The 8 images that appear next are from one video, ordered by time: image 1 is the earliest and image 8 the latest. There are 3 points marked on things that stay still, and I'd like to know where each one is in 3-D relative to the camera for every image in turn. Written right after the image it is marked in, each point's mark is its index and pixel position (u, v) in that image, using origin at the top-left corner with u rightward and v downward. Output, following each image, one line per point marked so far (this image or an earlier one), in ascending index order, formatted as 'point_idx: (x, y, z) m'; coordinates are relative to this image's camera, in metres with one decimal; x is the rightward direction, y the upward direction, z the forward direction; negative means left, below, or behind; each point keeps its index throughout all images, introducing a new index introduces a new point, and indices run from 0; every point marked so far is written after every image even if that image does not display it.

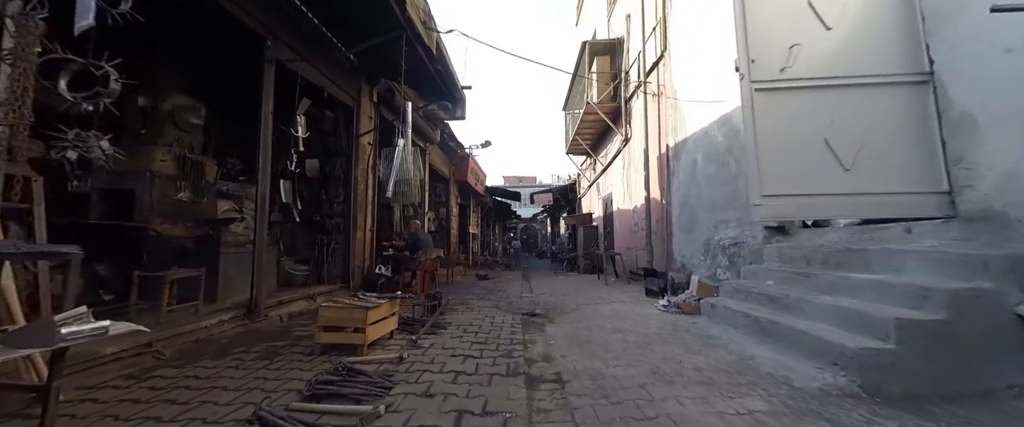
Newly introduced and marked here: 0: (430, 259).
0: (-1.5, -0.8, +6.2) m
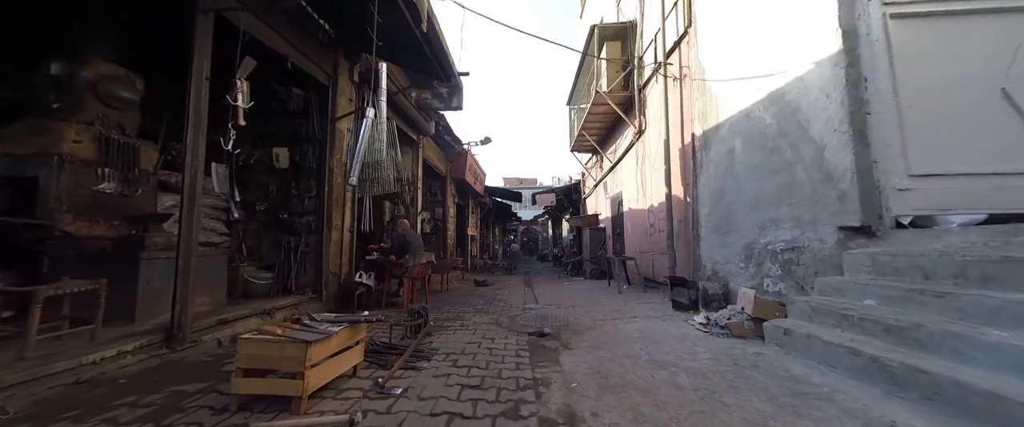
0: (-1.5, -0.8, +5.3) m
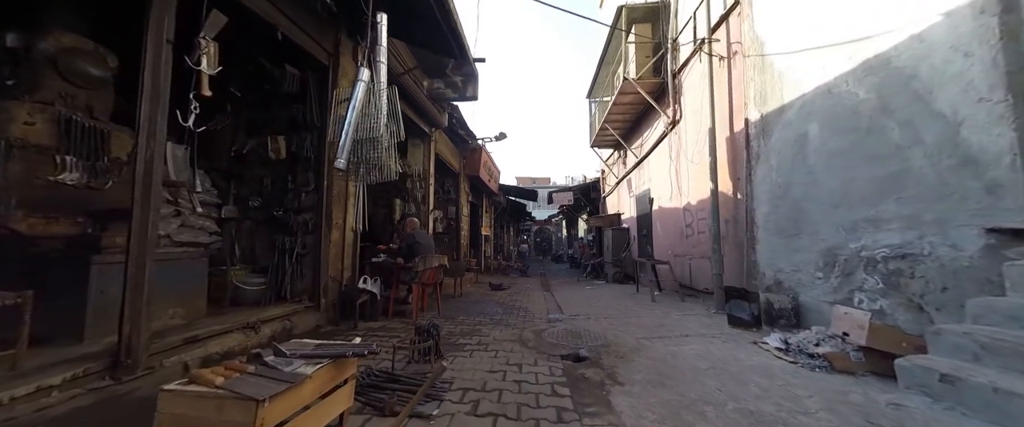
0: (-1.1, -0.8, +4.7) m
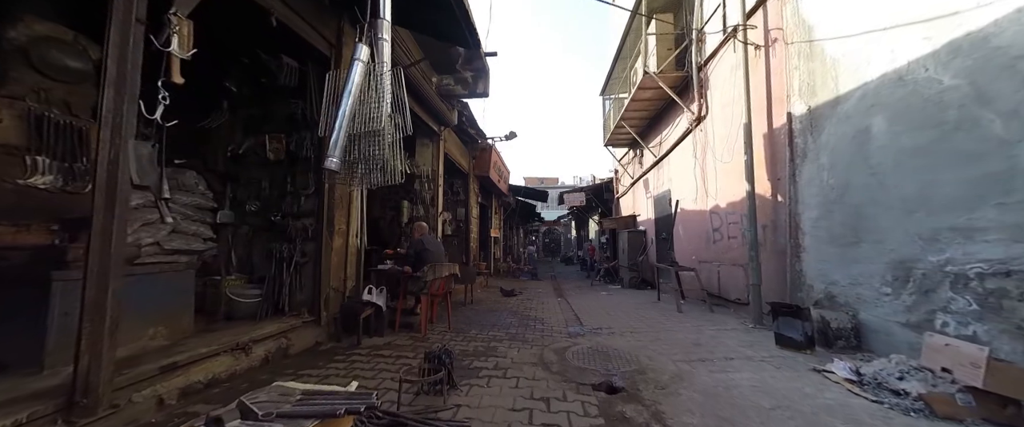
0: (-0.9, -0.8, +4.3) m
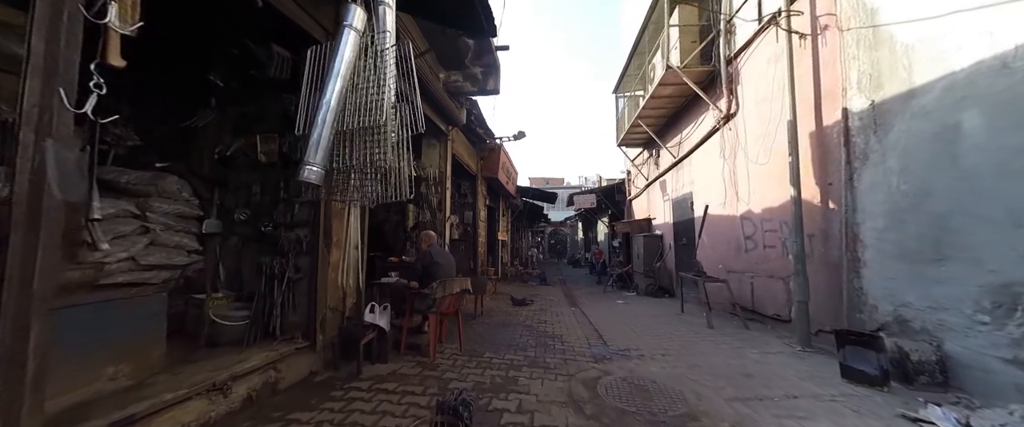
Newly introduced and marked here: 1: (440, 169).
0: (-0.7, -0.9, +3.8) m
1: (-1.5, +0.9, +6.9) m
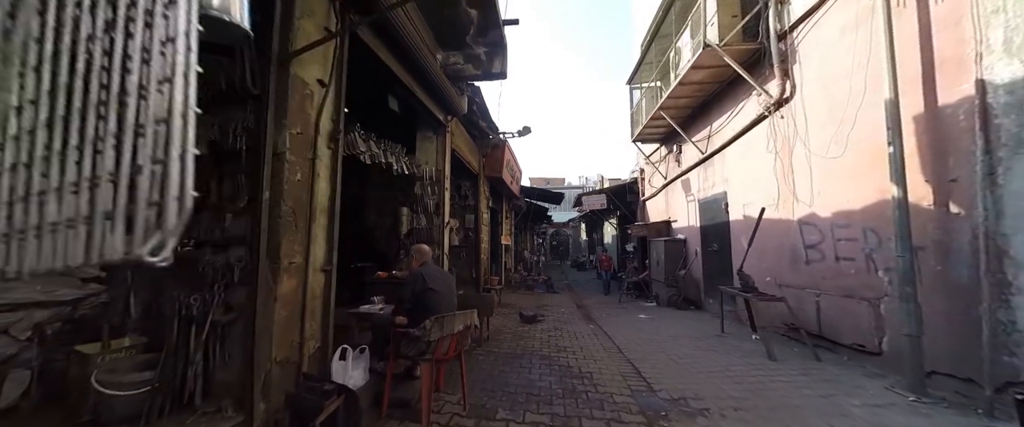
0: (-0.5, -1.0, +2.8) m
1: (-1.3, +0.8, +5.9) m
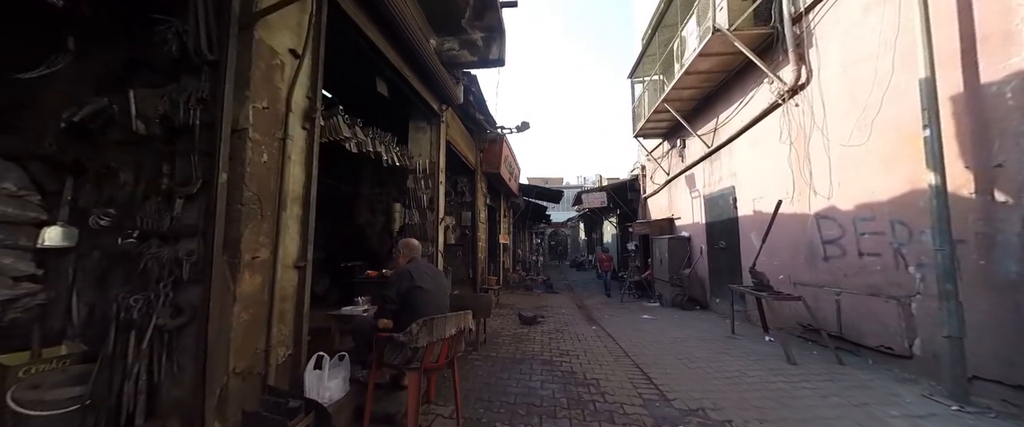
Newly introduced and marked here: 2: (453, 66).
0: (-0.5, -0.9, +2.5) m
1: (-1.3, +0.9, +5.5) m
2: (-1.0, +2.4, +5.5) m
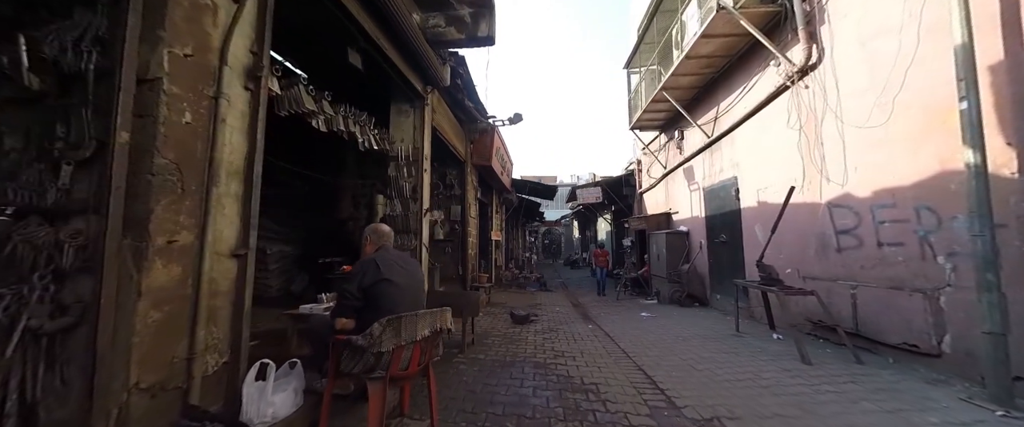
0: (-0.6, -0.8, +2.0) m
1: (-1.5, +1.0, +5.1) m
2: (-1.1, +2.6, +5.1) m
